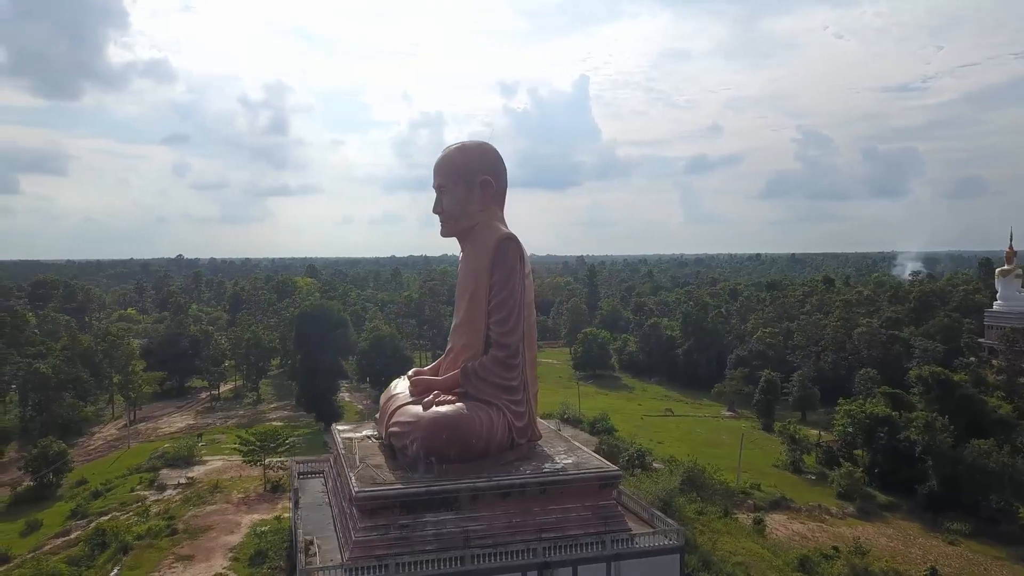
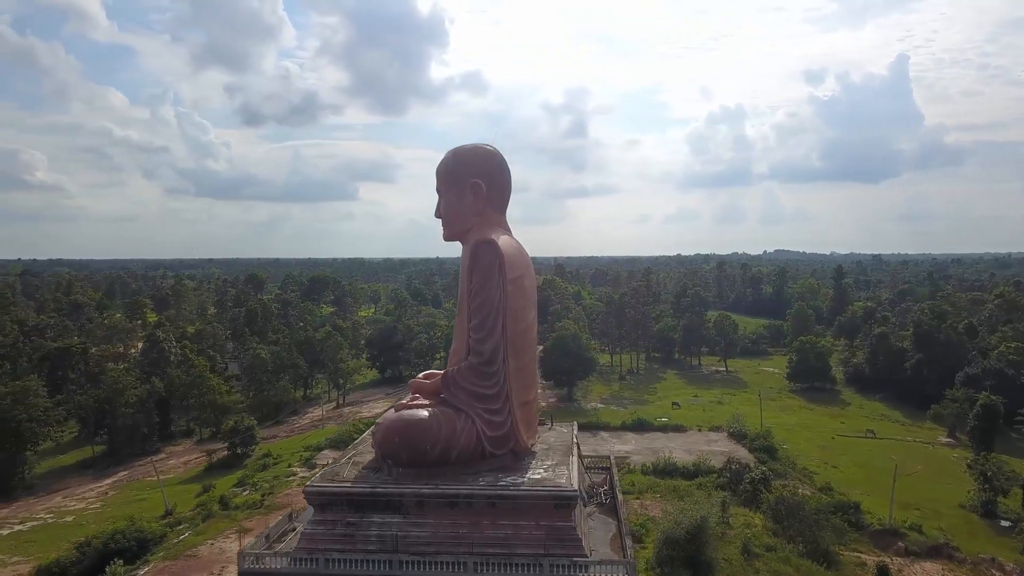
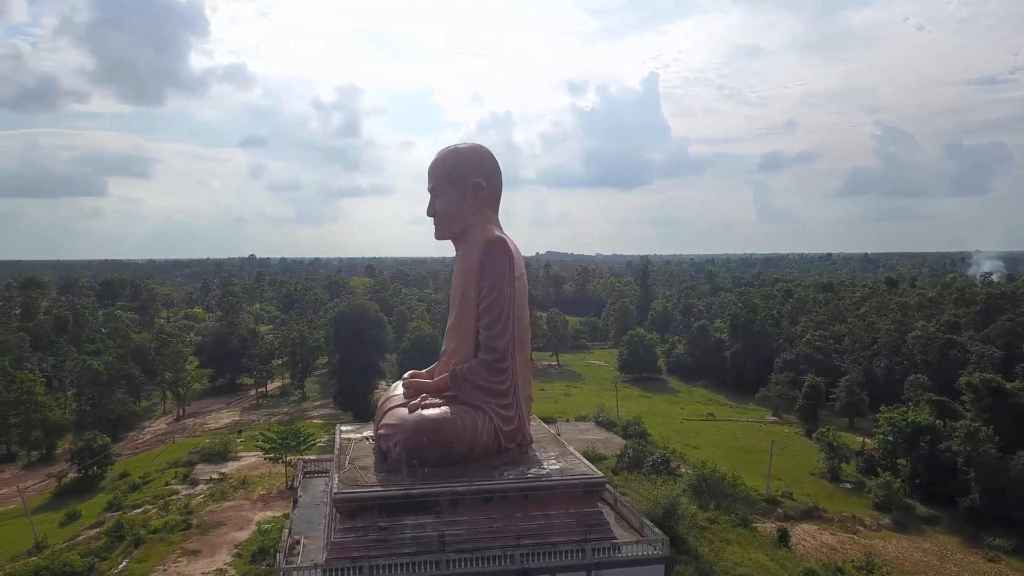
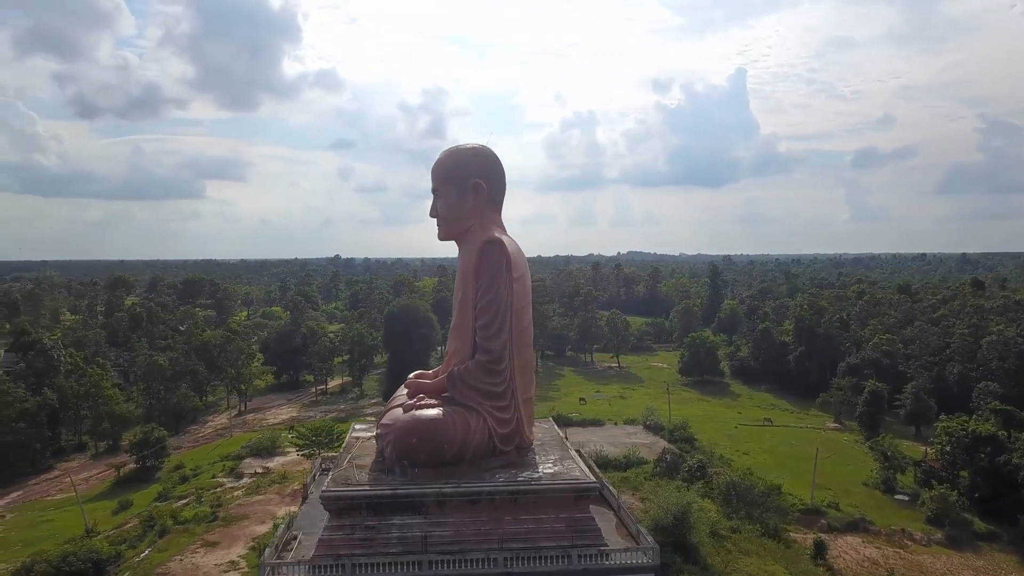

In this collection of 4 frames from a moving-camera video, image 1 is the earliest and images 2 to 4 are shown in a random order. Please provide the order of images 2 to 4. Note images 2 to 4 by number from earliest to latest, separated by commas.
3, 4, 2
